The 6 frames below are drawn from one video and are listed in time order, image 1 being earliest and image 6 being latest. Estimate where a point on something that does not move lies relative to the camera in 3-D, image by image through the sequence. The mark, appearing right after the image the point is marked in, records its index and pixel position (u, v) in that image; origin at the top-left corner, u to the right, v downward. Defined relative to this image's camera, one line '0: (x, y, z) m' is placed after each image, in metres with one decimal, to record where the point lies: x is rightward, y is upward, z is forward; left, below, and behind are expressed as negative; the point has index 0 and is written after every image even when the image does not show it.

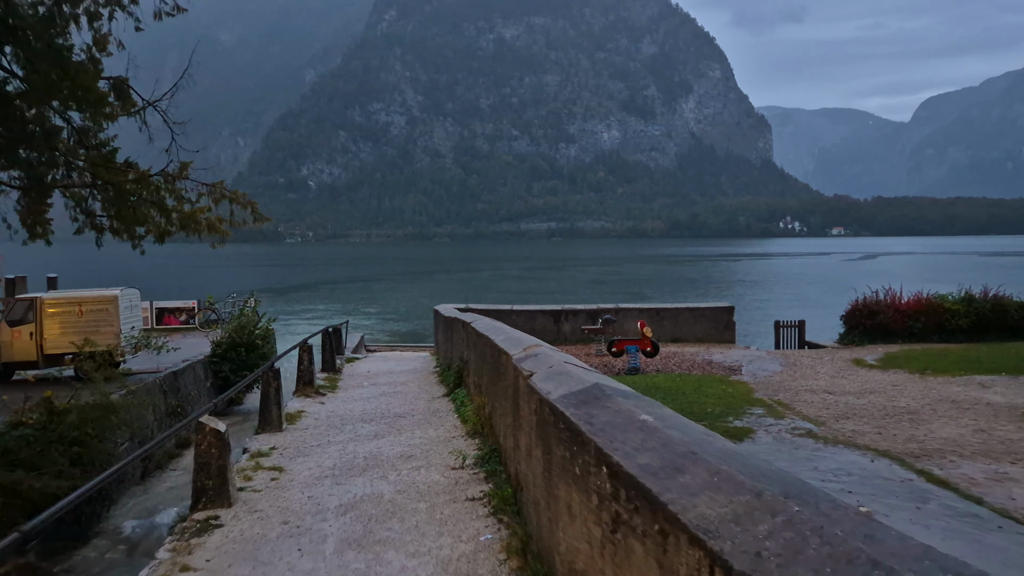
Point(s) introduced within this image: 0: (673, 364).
0: (+2.3, -1.1, +11.8) m
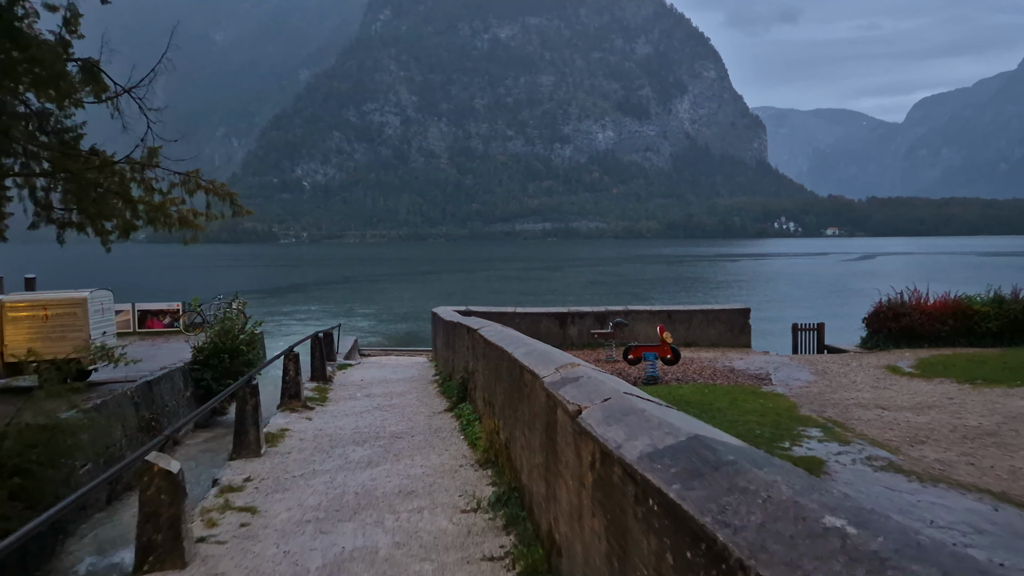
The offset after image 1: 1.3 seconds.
0: (+2.4, -1.1, +10.9) m
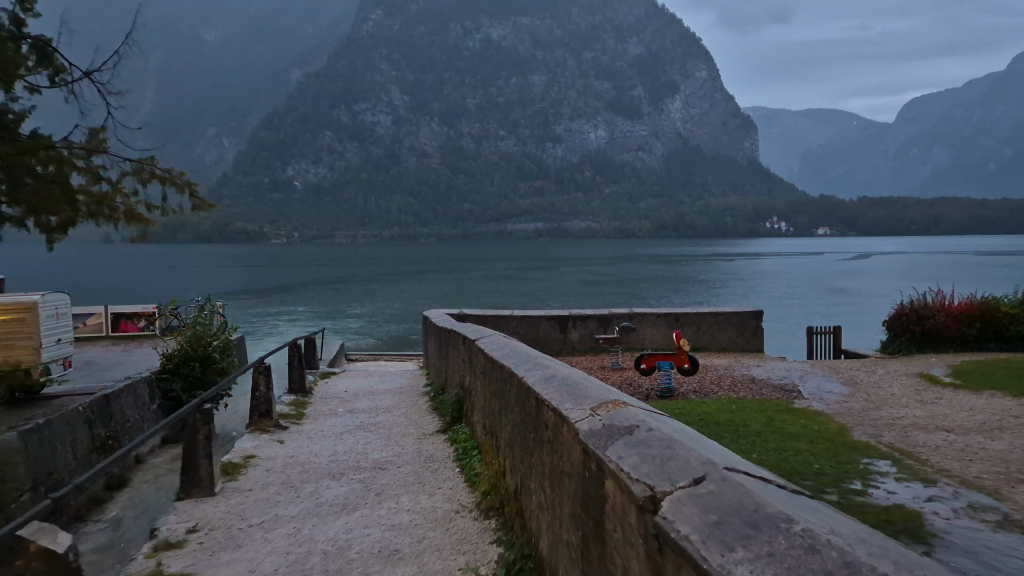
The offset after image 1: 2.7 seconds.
0: (+2.4, -1.1, +9.9) m
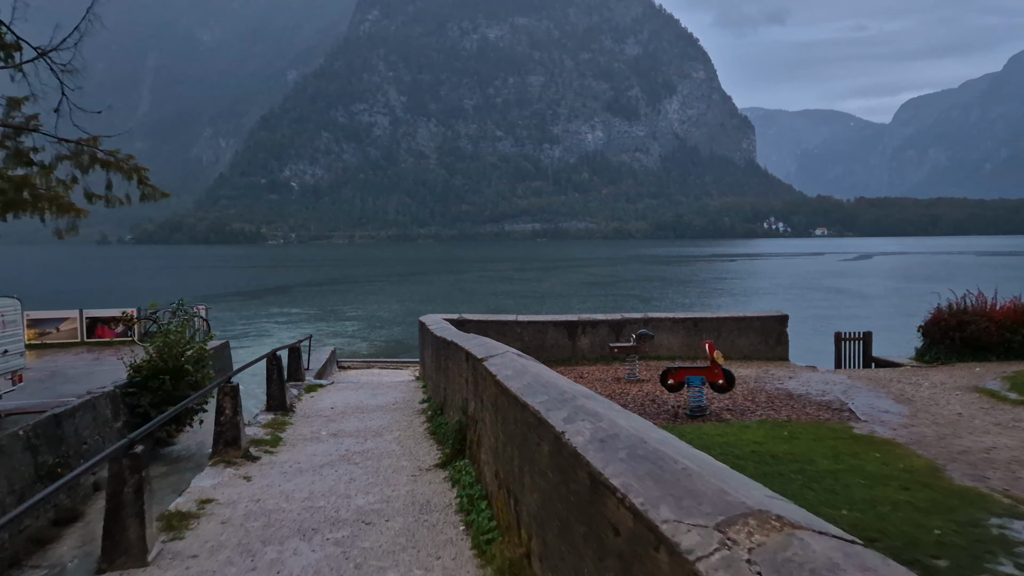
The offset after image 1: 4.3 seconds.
0: (+2.5, -1.2, +8.7) m
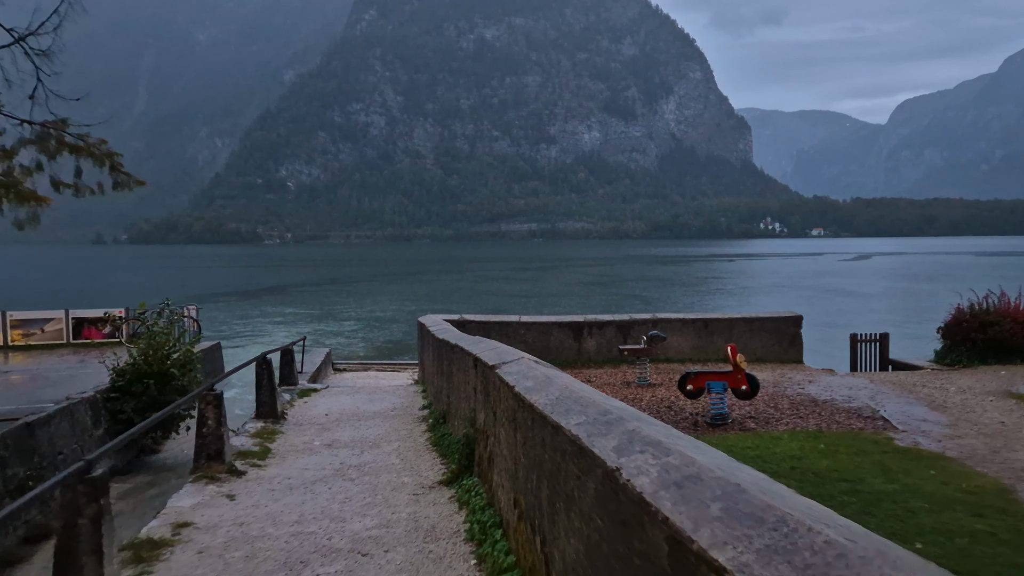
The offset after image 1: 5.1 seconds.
0: (+2.6, -1.2, +8.1) m
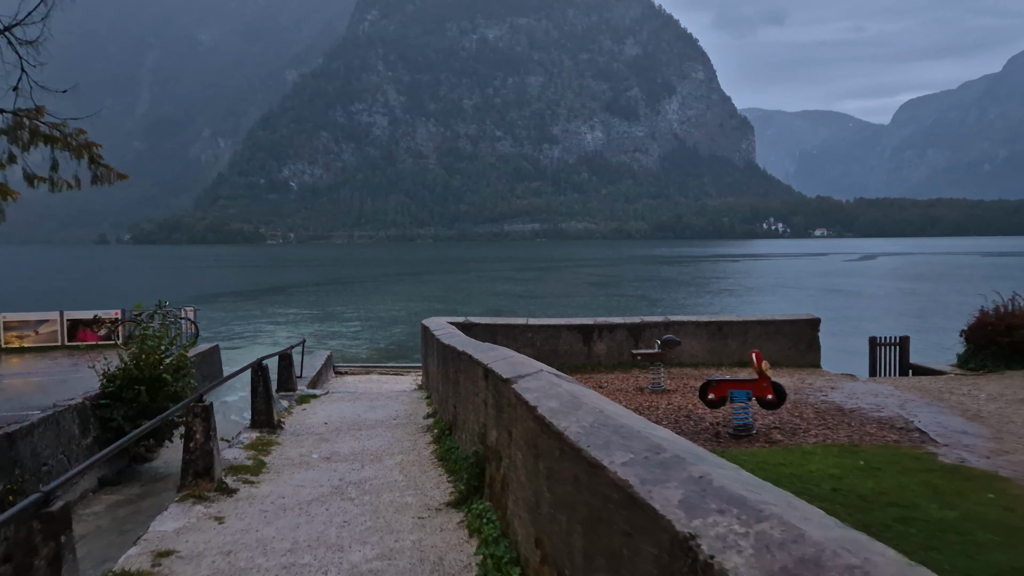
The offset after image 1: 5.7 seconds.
0: (+2.7, -1.2, +7.7) m
